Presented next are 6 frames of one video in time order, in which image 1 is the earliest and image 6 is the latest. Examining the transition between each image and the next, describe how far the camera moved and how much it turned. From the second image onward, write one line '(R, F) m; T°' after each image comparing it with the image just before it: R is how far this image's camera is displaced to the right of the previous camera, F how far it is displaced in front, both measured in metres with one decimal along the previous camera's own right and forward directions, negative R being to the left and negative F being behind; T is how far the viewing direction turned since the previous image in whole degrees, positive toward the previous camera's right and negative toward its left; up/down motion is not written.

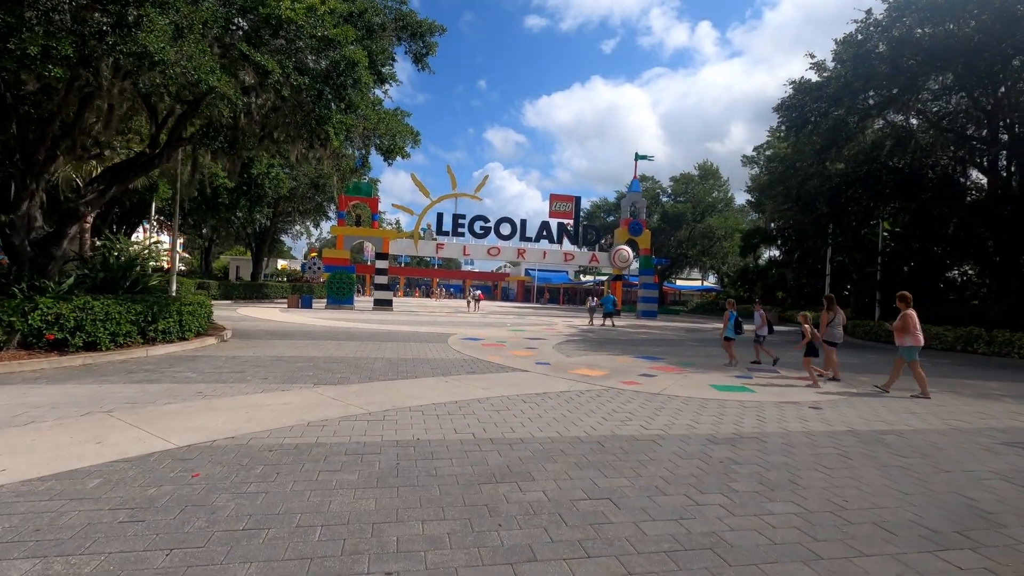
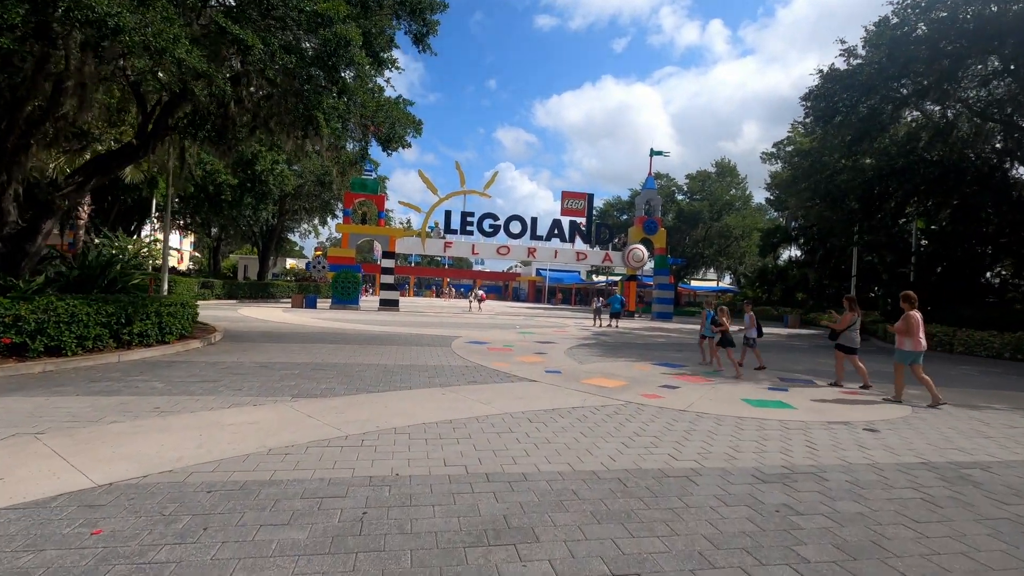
(+0.1, +1.1) m; -1°
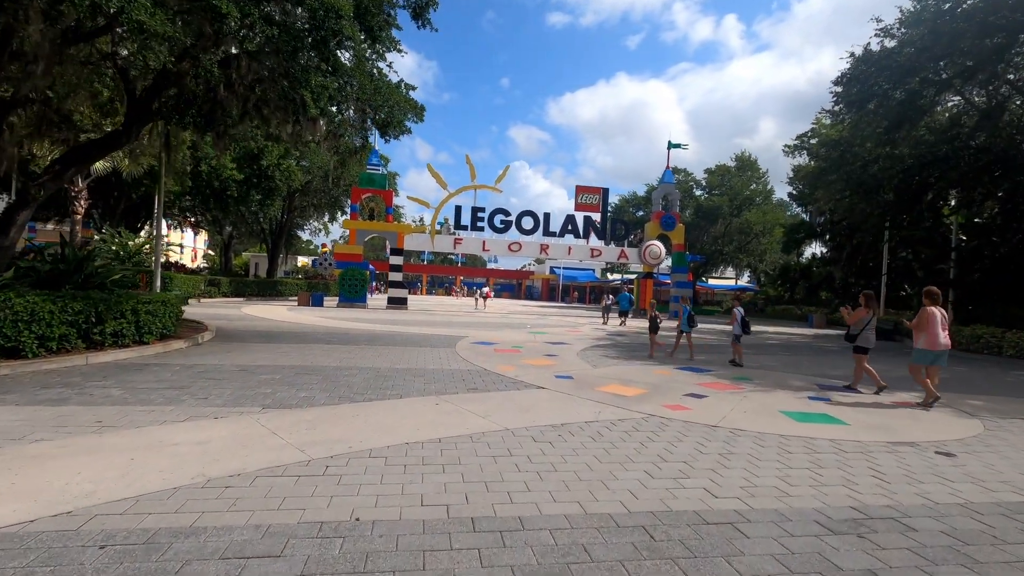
(+0.1, +1.1) m; -2°
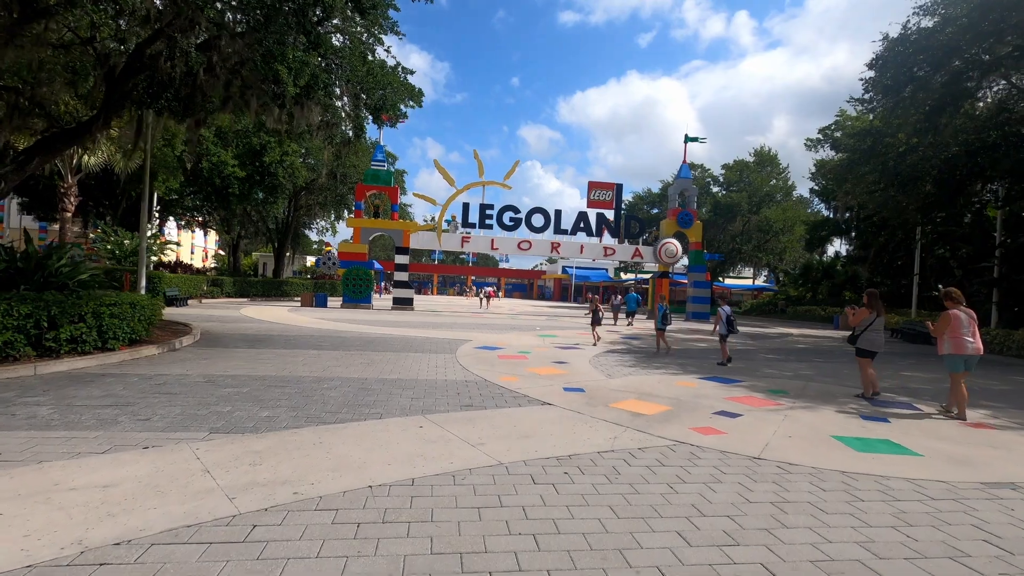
(+0.2, +1.2) m; -1°
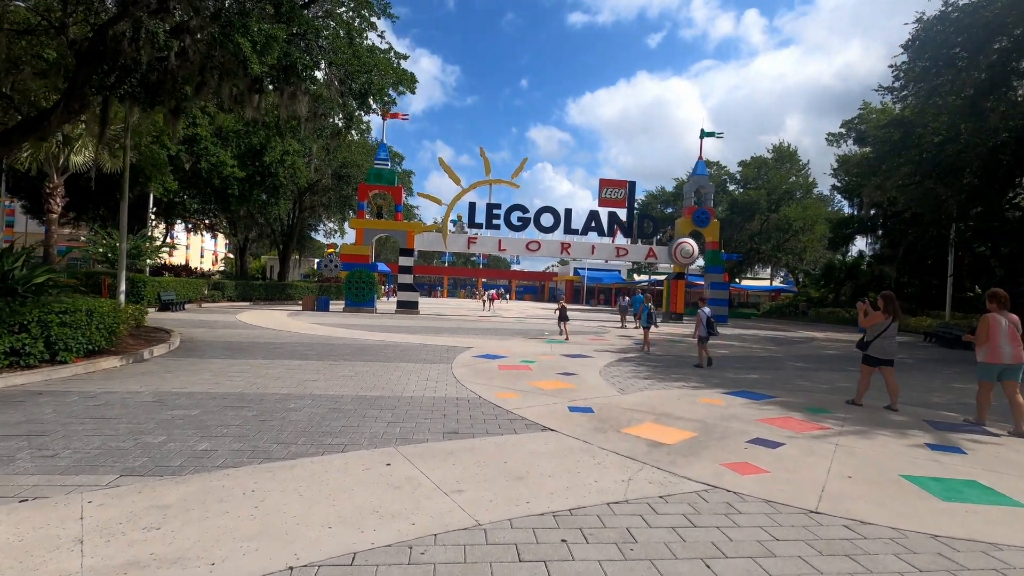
(+0.2, +1.2) m; -1°
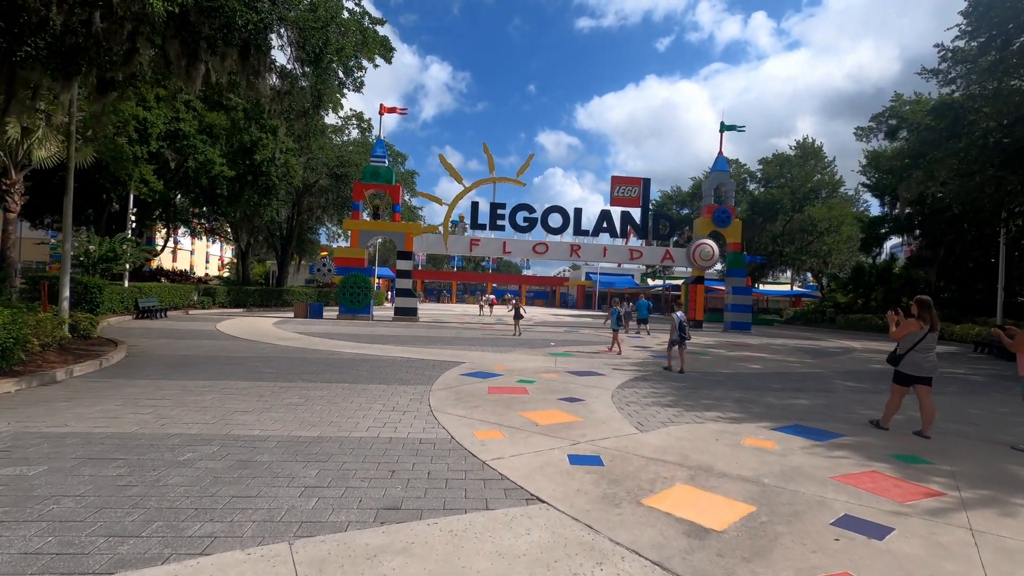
(+0.3, +2.0) m; -1°
